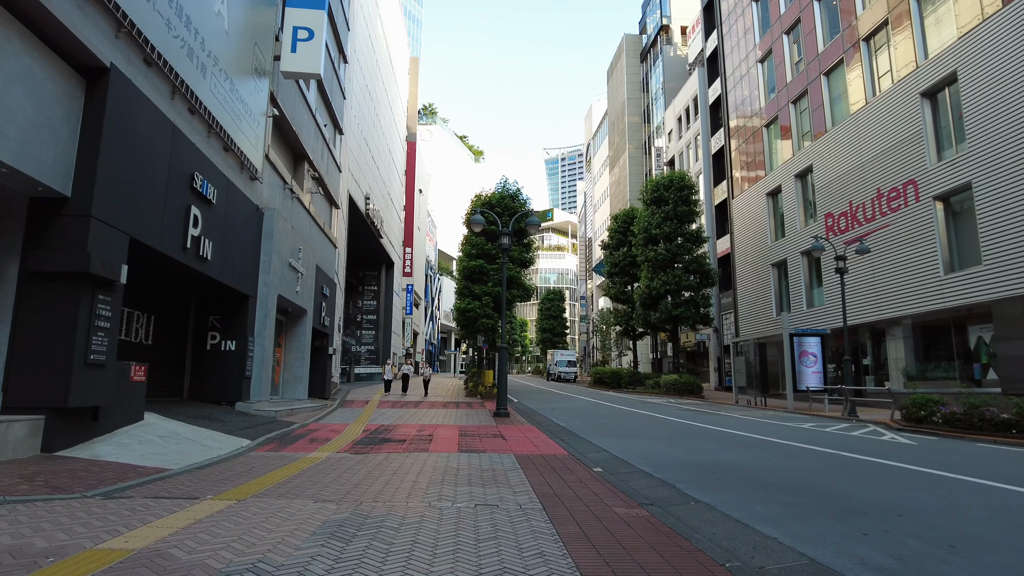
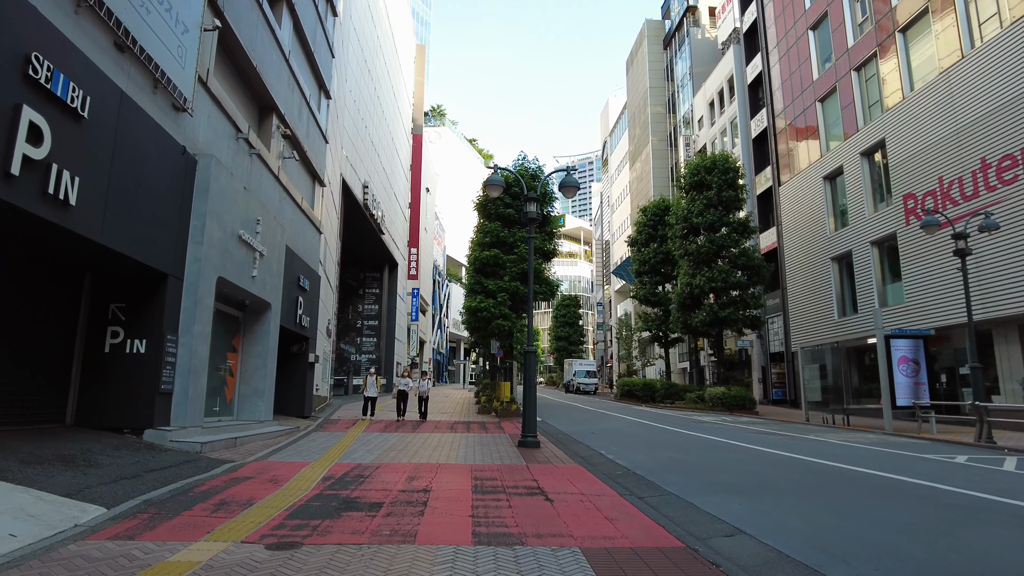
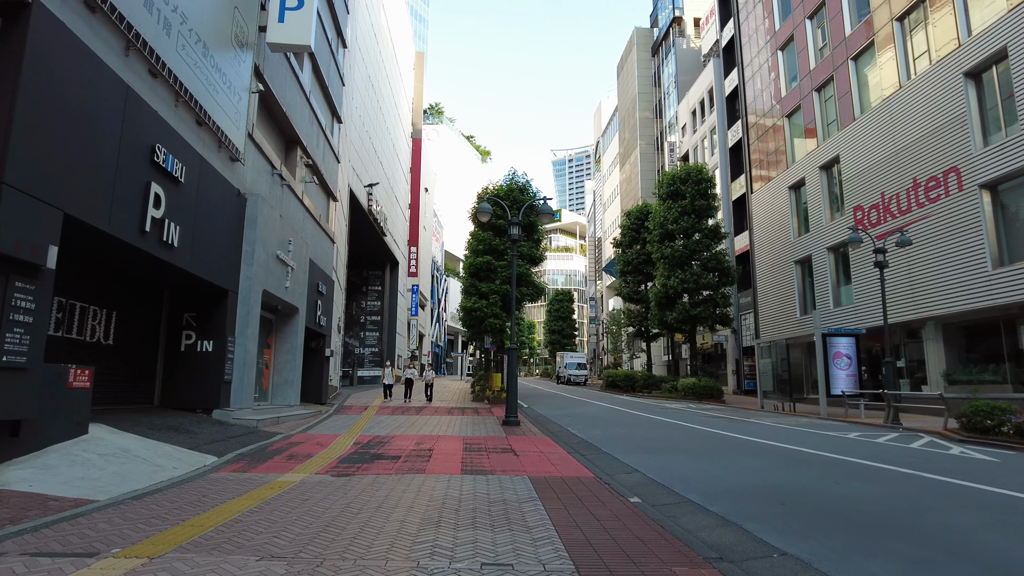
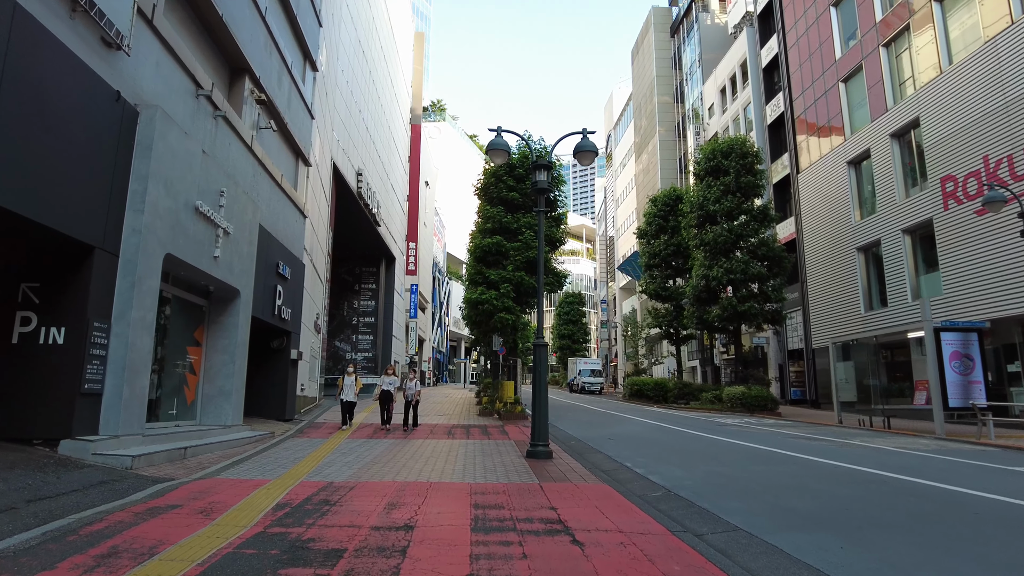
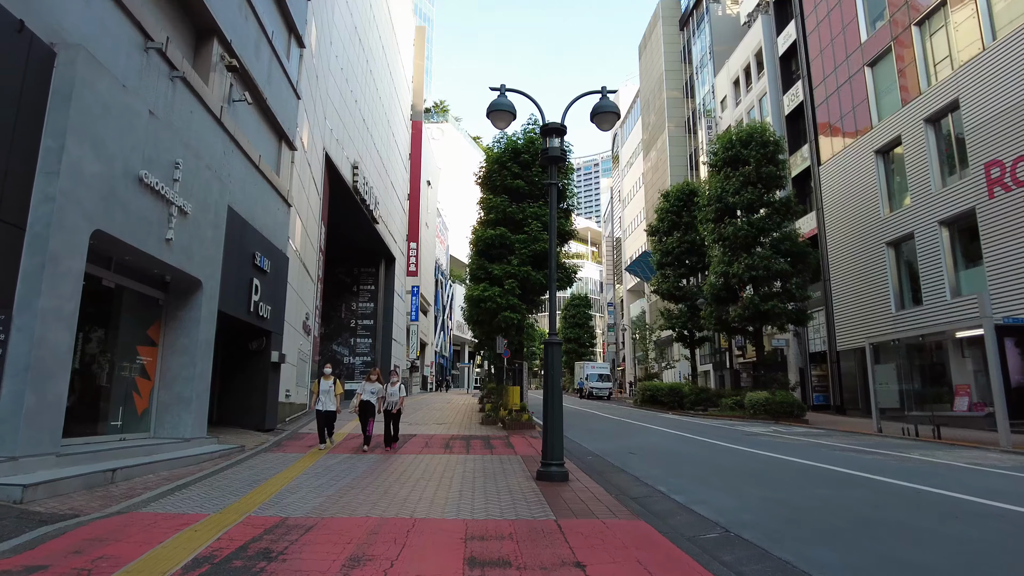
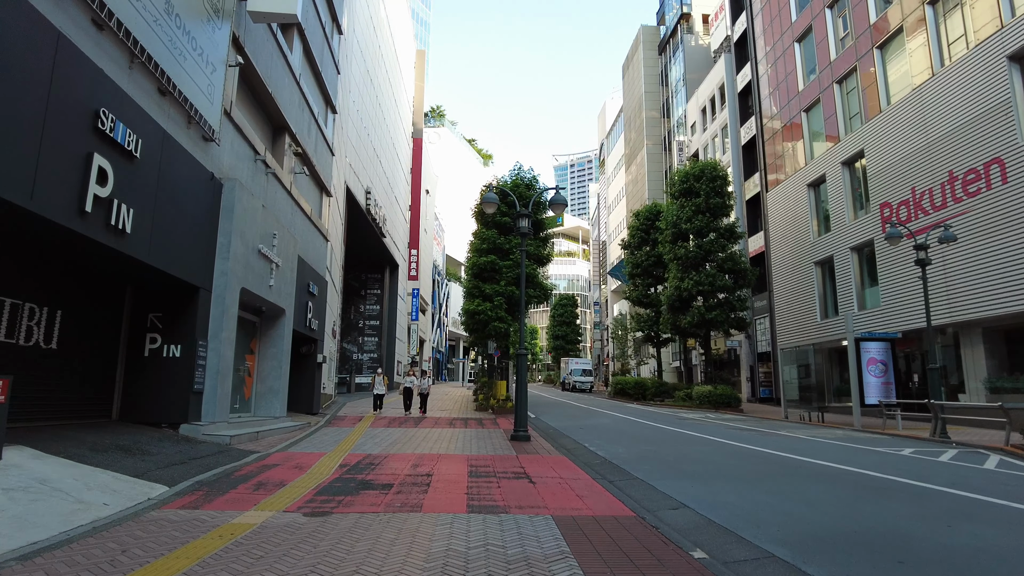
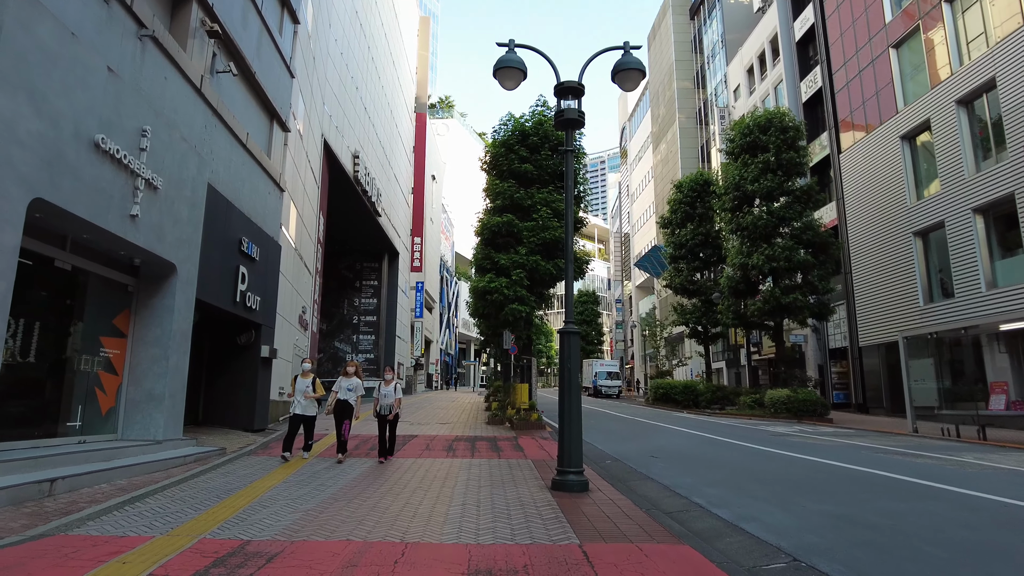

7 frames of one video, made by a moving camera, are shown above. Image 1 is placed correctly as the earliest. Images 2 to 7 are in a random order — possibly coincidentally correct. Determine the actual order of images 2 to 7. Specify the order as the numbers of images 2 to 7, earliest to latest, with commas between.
3, 6, 2, 4, 5, 7
